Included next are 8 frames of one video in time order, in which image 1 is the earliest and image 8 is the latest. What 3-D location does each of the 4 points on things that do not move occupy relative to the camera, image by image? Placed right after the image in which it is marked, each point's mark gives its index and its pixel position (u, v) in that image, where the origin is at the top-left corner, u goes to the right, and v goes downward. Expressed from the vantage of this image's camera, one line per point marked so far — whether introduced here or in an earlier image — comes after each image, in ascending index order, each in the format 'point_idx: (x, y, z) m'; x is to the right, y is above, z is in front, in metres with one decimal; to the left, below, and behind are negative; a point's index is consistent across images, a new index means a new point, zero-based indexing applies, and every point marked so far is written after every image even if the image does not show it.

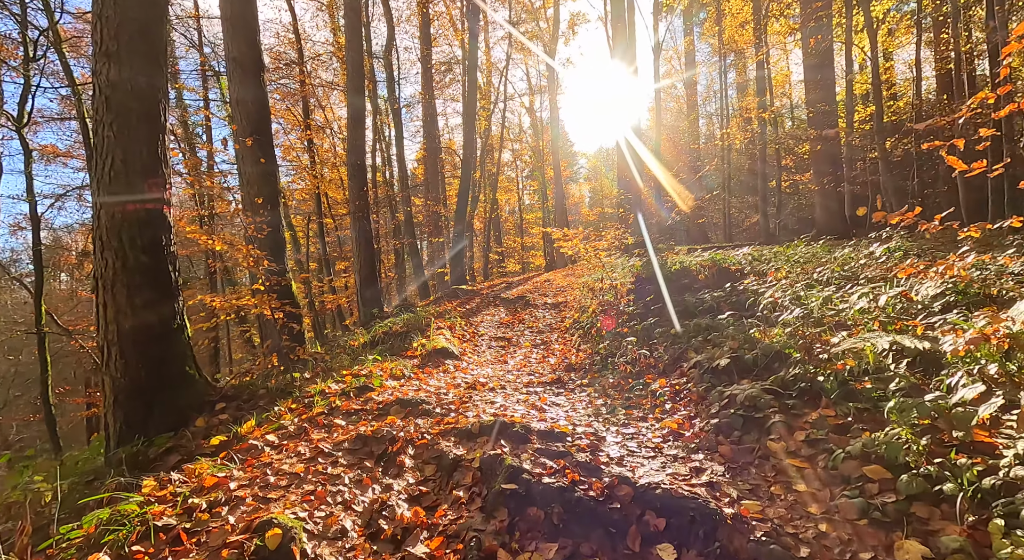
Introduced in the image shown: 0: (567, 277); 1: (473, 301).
0: (+1.8, +0.1, +18.2) m
1: (-0.9, -0.5, +13.8) m
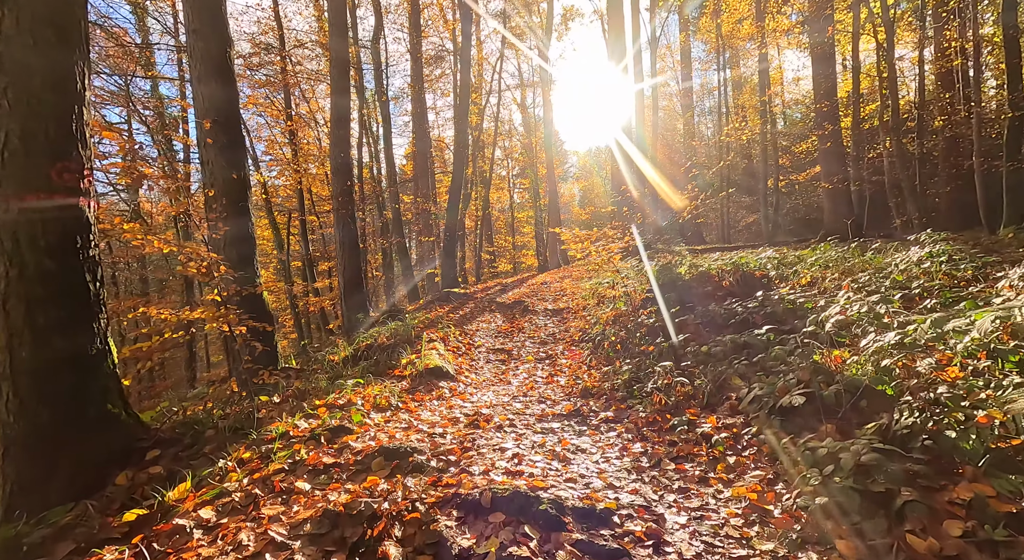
0: (+1.6, 0.0, +17.2) m
1: (-1.0, -0.6, +12.8) m
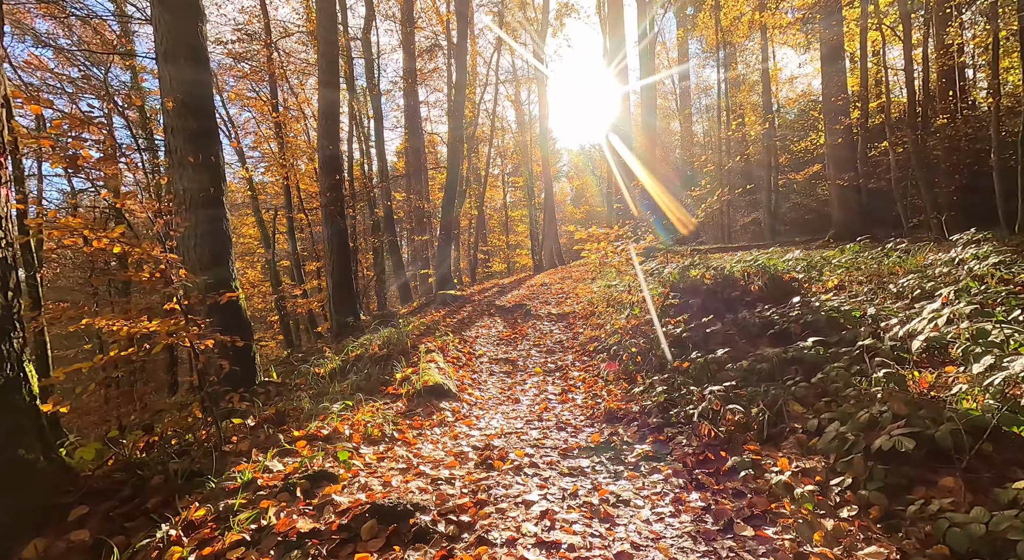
0: (+1.5, 0.0, +16.5) m
1: (-1.0, -0.6, +12.0) m
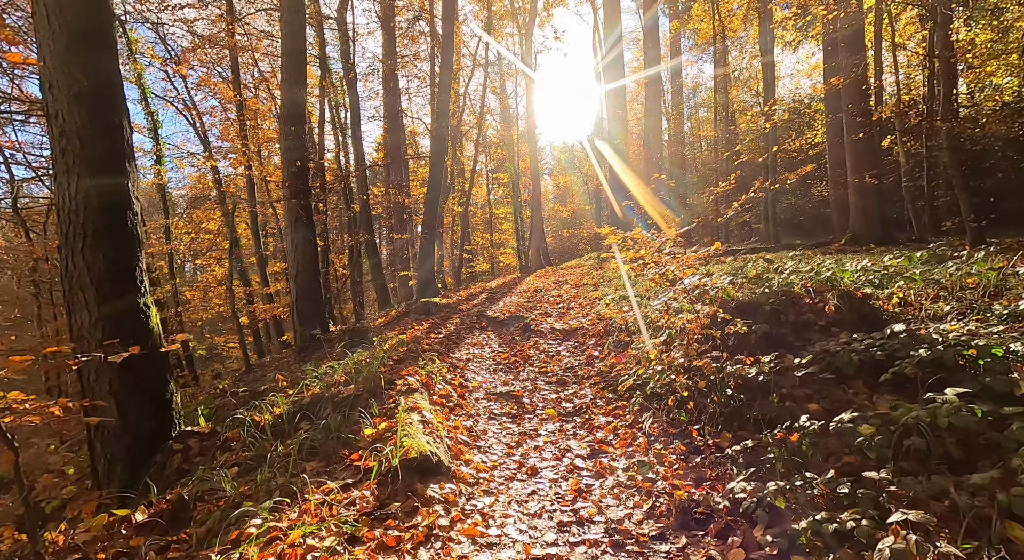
0: (+1.3, -0.2, +14.8) m
1: (-1.1, -0.8, +10.3) m
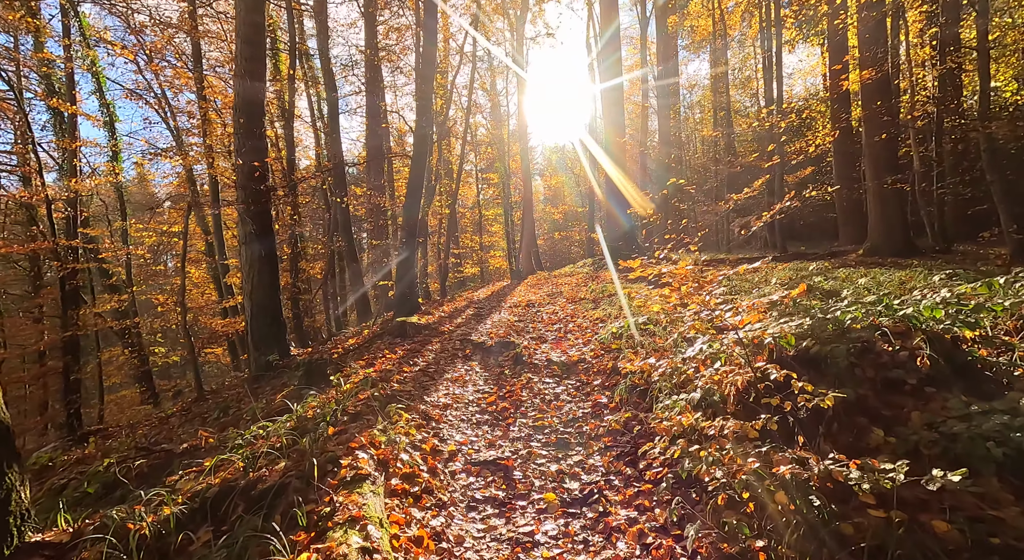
0: (+1.0, -0.5, +13.4) m
1: (-1.3, -1.1, +8.8) m
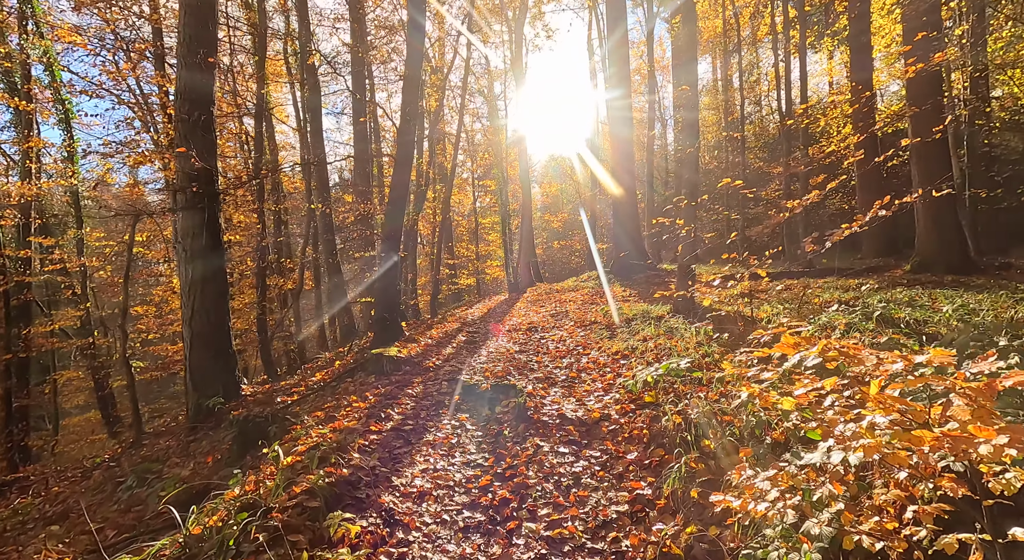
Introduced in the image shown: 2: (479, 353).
0: (+1.0, -0.9, +11.6) m
1: (-1.3, -1.4, +7.0) m
2: (-0.5, -1.2, +9.2) m
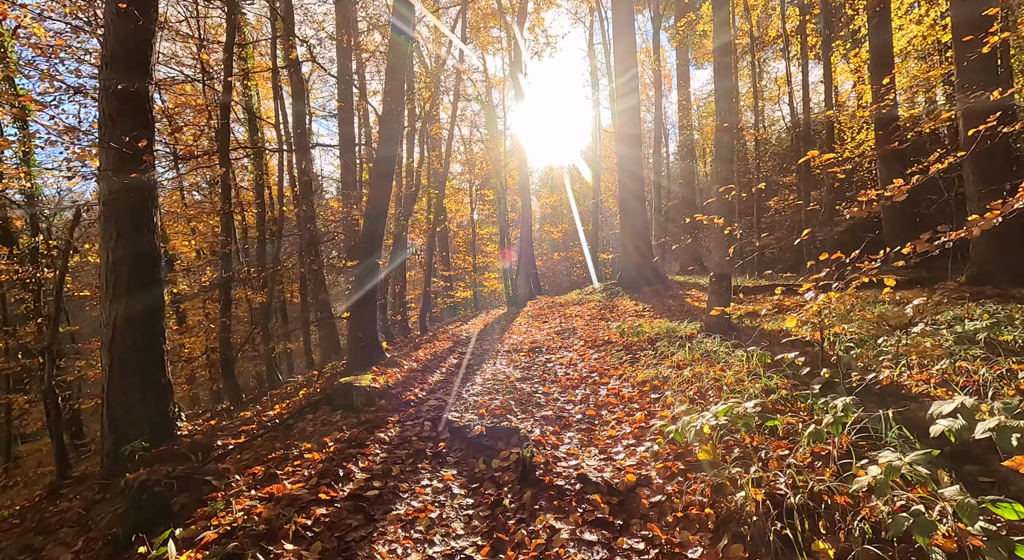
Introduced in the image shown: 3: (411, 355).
0: (+1.0, -1.1, +10.0) m
1: (-1.3, -1.5, +5.4) m
2: (-0.5, -1.3, +7.6) m
3: (-1.7, -1.3, +9.6) m
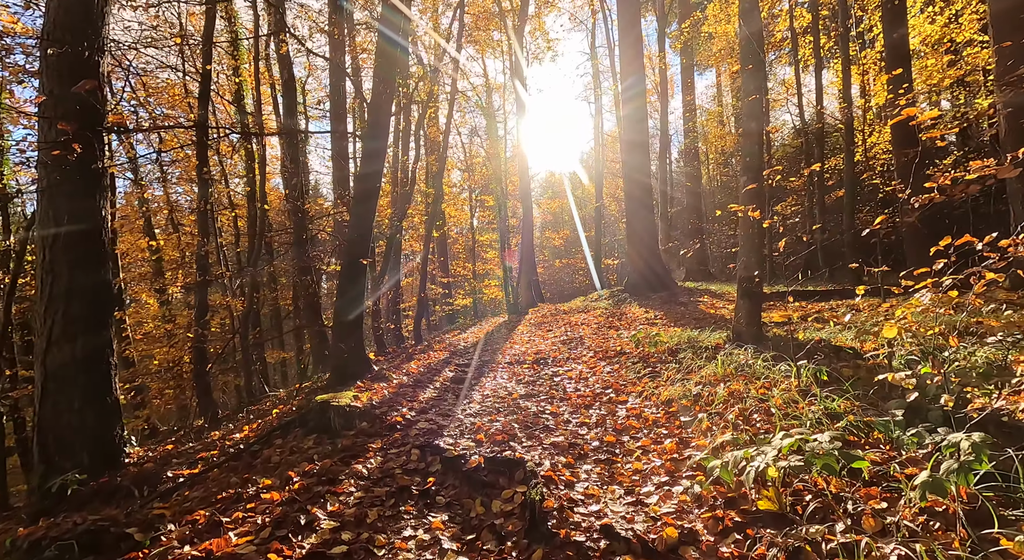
0: (+1.0, -1.2, +9.1) m
1: (-1.2, -1.5, +4.5) m
2: (-0.5, -1.4, +6.7) m
3: (-1.7, -1.3, +8.6) m
